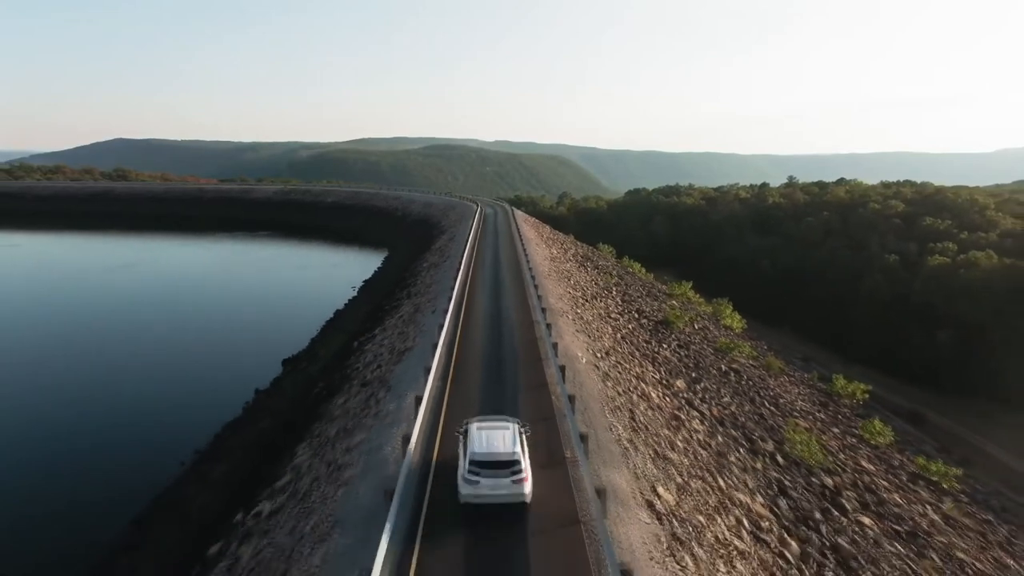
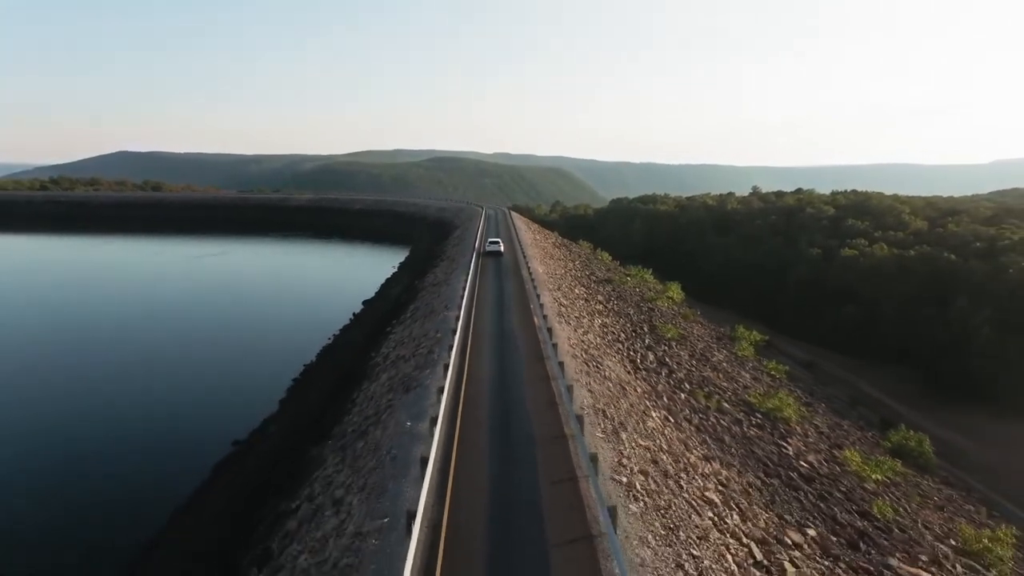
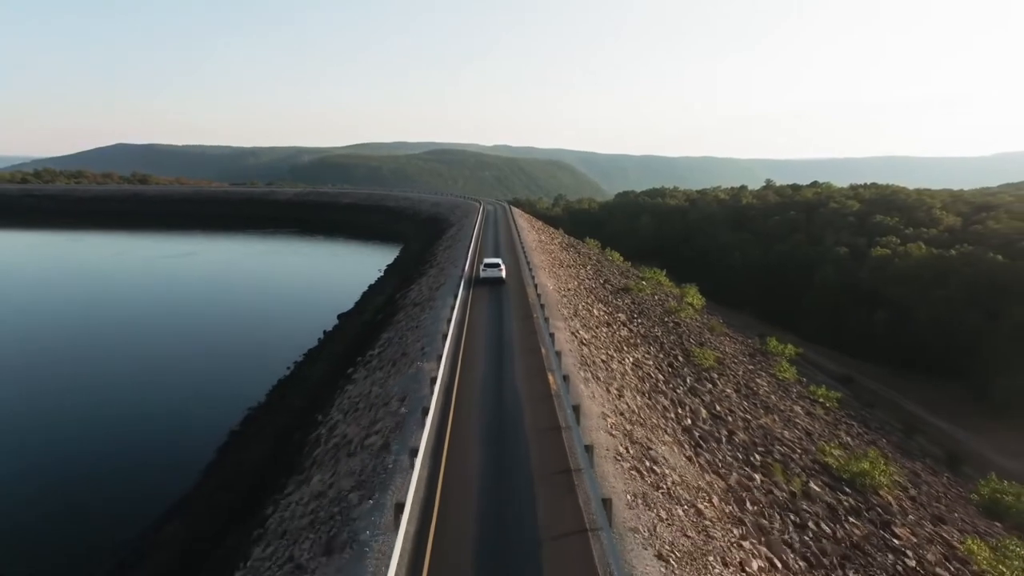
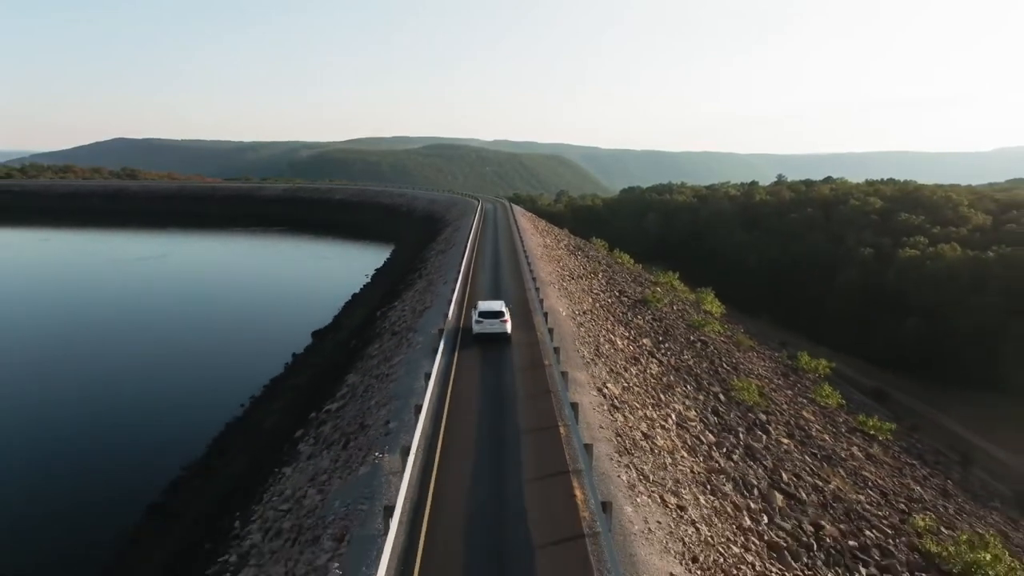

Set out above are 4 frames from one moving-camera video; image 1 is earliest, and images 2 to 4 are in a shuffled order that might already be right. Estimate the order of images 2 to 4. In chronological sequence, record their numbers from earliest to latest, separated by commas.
4, 3, 2
